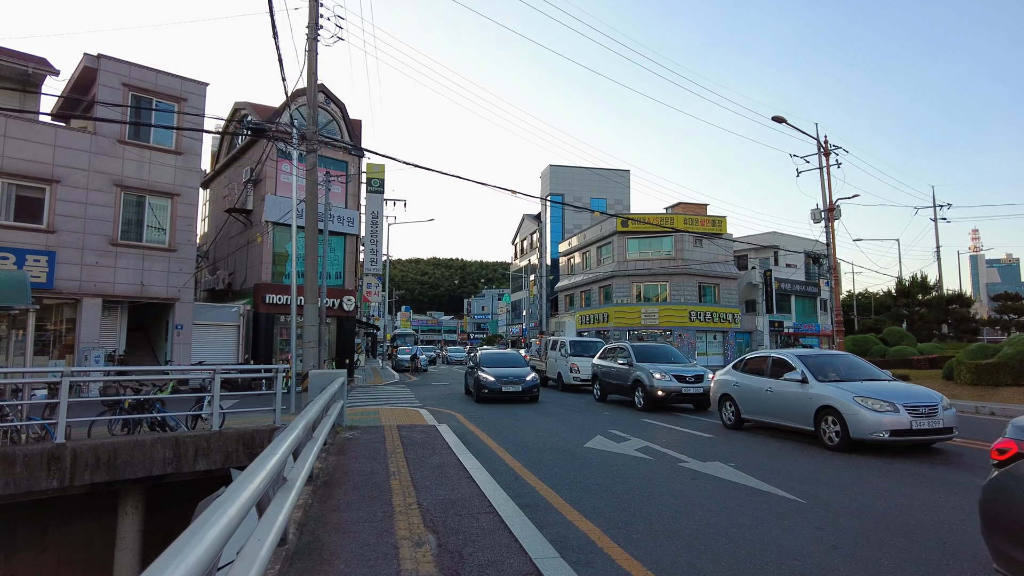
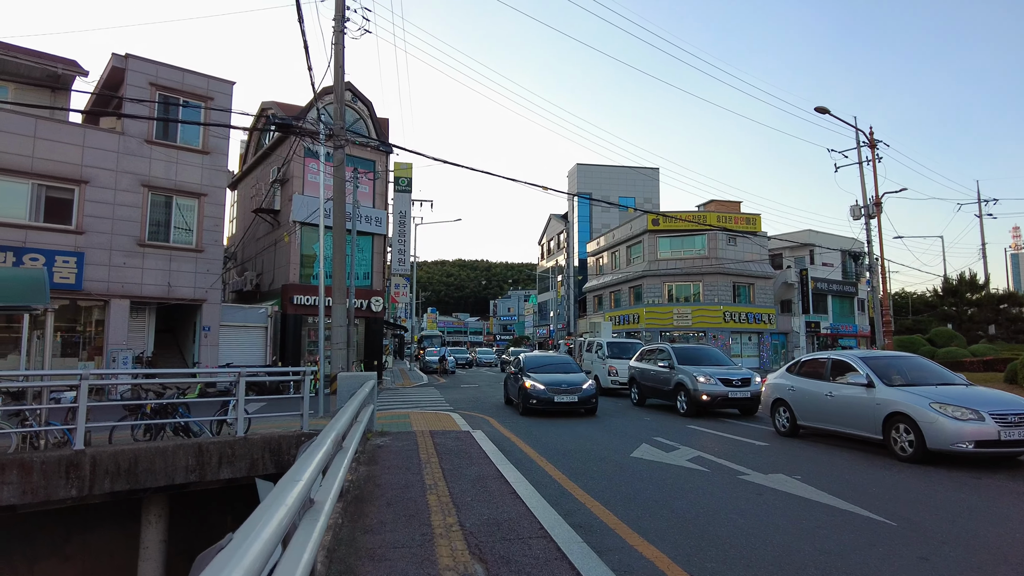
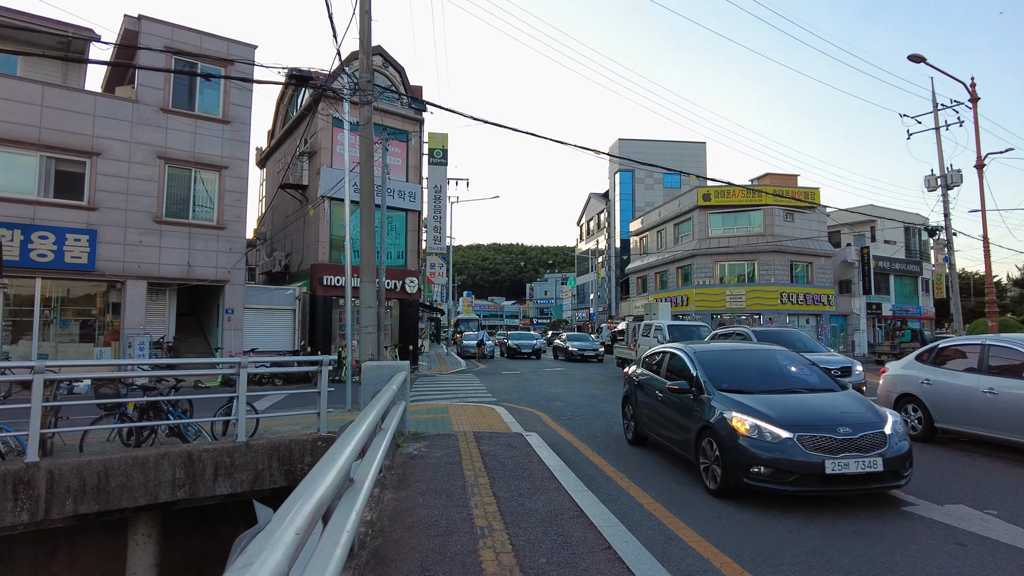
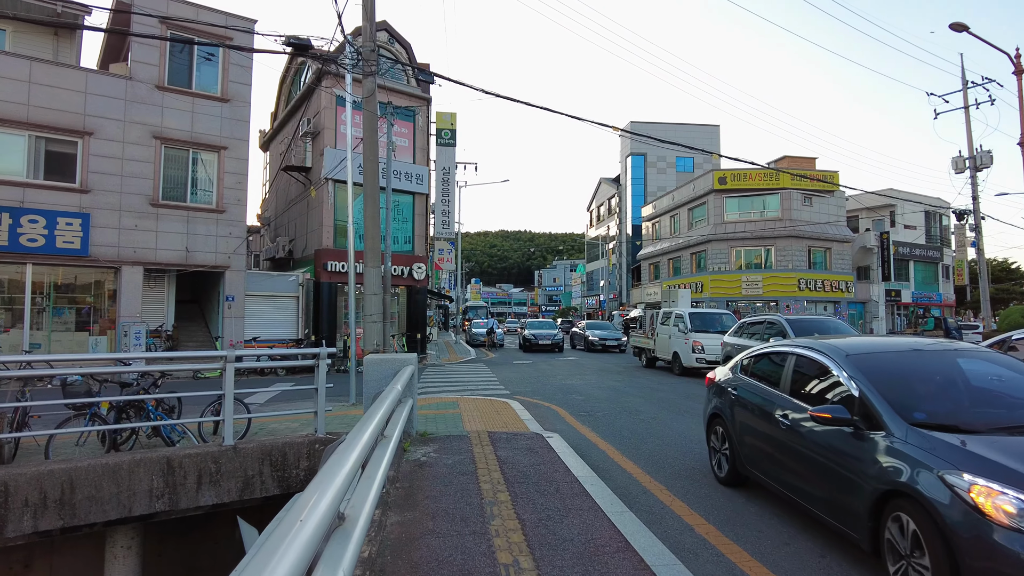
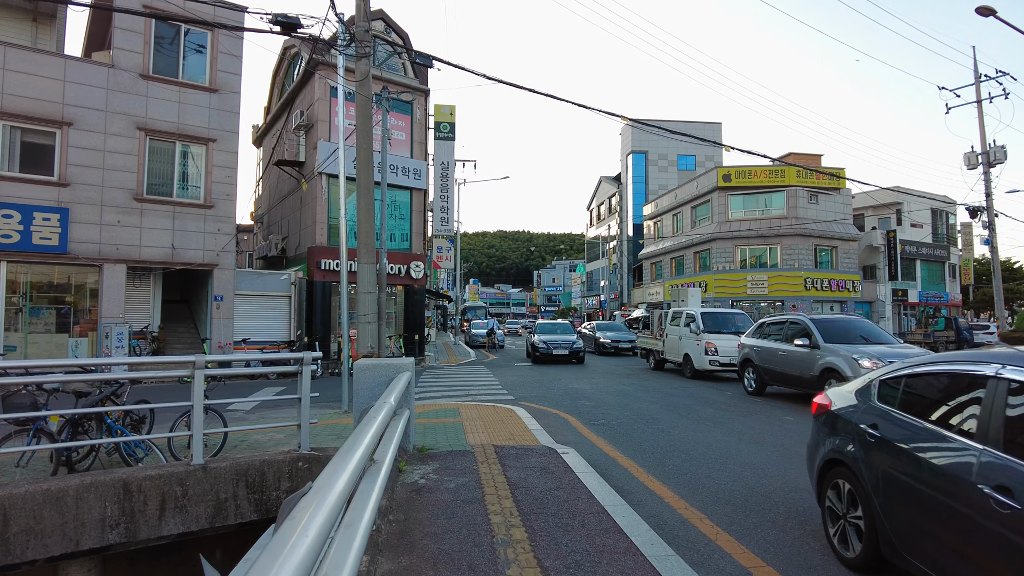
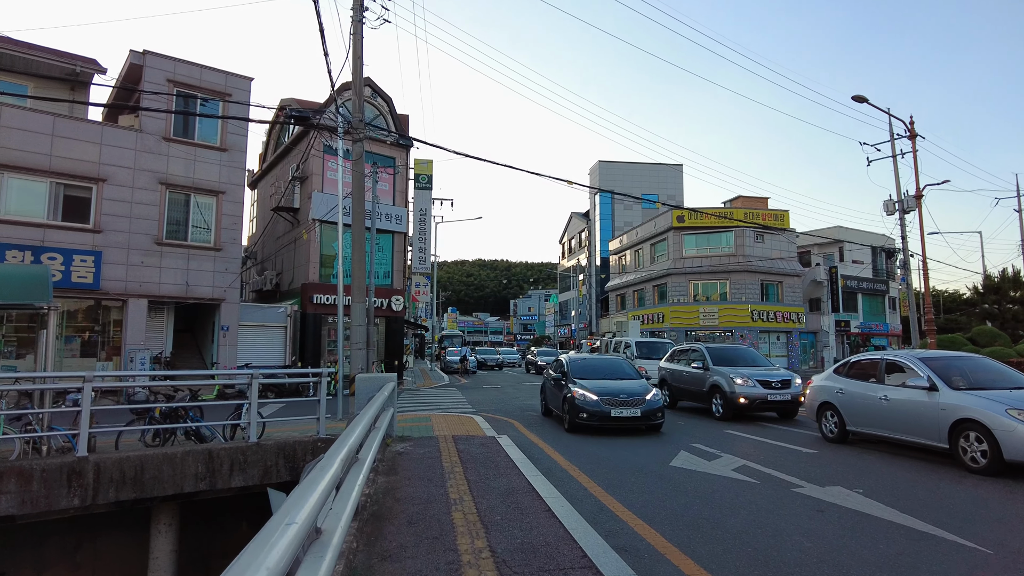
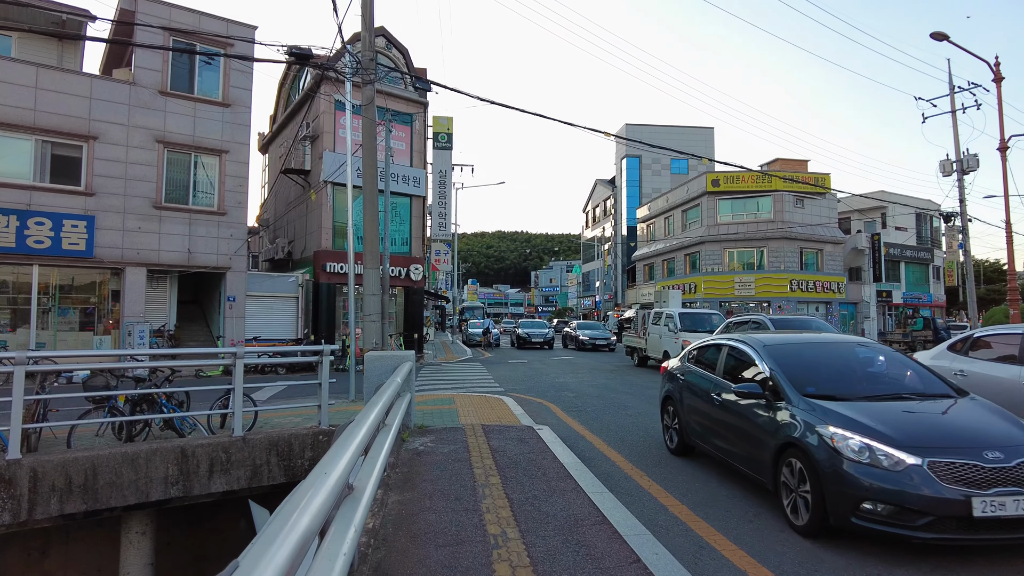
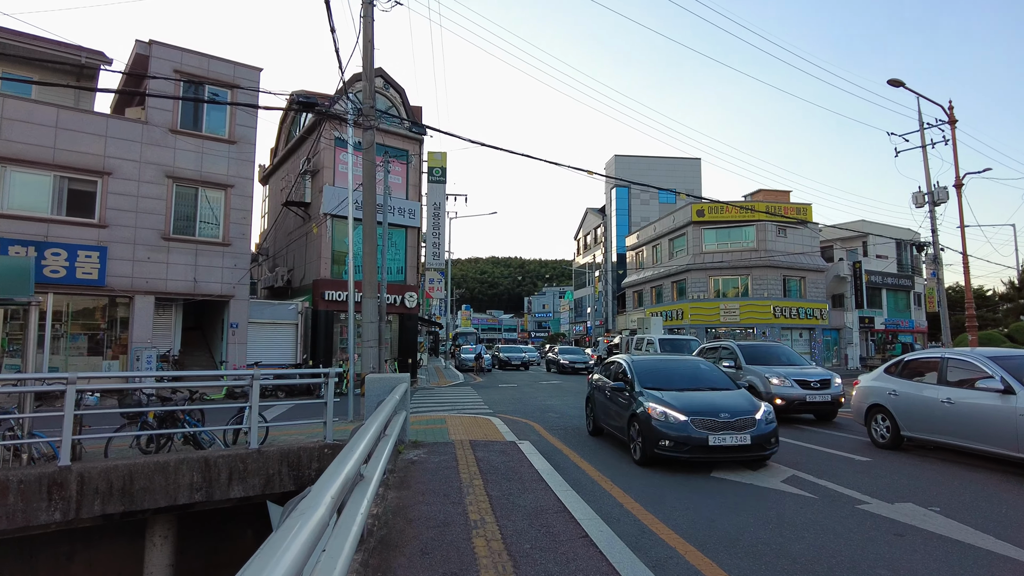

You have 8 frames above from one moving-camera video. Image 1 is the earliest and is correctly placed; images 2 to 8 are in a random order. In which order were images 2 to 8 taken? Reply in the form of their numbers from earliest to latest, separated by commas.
2, 6, 8, 3, 7, 4, 5
